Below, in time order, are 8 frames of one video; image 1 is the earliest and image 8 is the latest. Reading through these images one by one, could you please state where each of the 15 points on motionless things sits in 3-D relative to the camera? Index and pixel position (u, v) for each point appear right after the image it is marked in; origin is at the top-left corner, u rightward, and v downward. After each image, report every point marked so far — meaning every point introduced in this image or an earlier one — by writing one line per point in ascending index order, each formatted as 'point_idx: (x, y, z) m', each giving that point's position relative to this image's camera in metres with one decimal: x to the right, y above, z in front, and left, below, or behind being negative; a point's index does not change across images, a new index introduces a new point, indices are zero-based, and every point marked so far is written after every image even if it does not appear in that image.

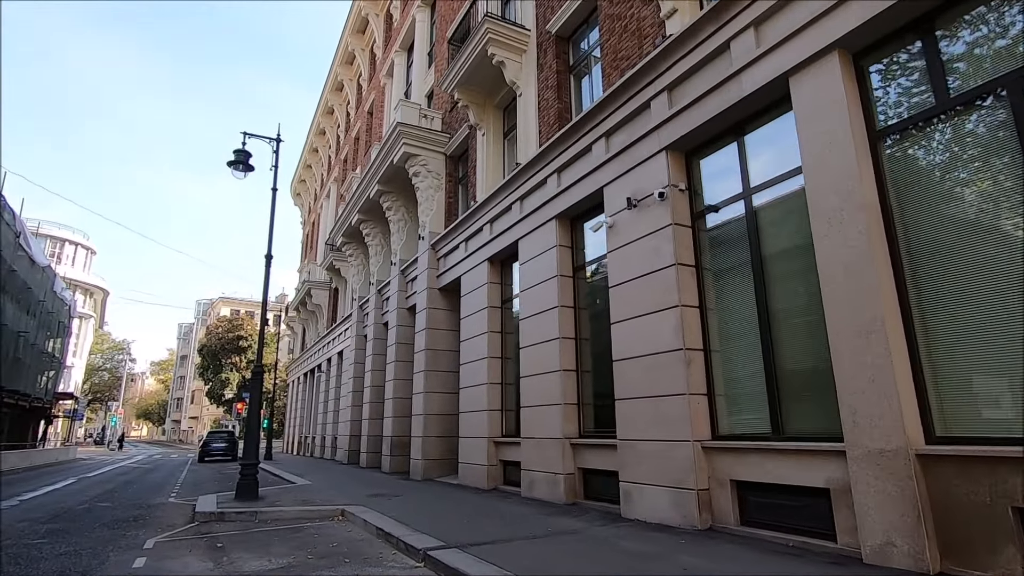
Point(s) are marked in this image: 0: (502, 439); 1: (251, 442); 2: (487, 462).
0: (-0.2, -3.4, +12.1) m
1: (-5.6, -3.4, +11.6) m
2: (-0.6, -3.9, +12.2) m
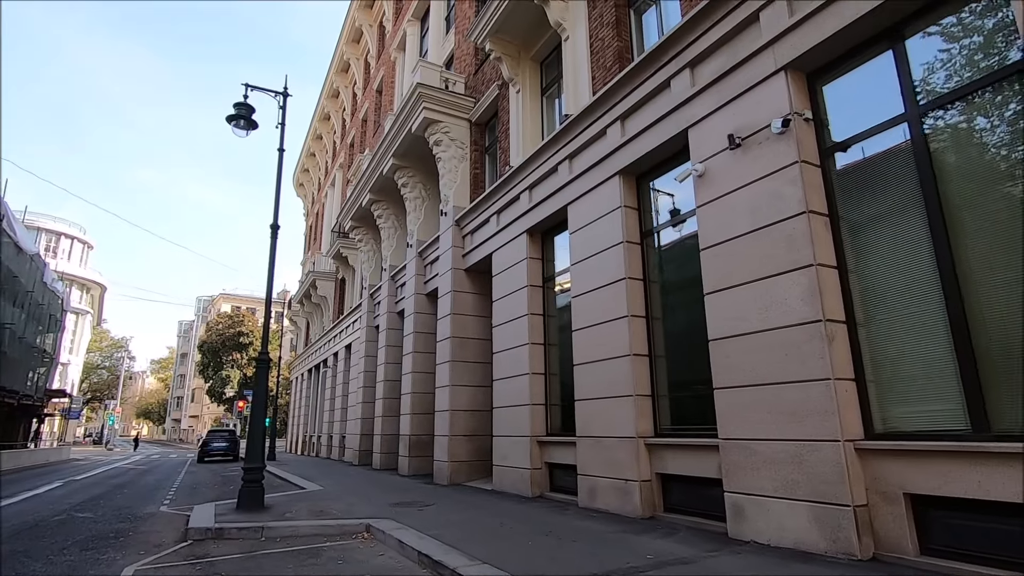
0: (+0.7, -2.9, +10.4) m
1: (-4.6, -2.9, +9.9) m
2: (+0.4, -3.4, +10.4) m
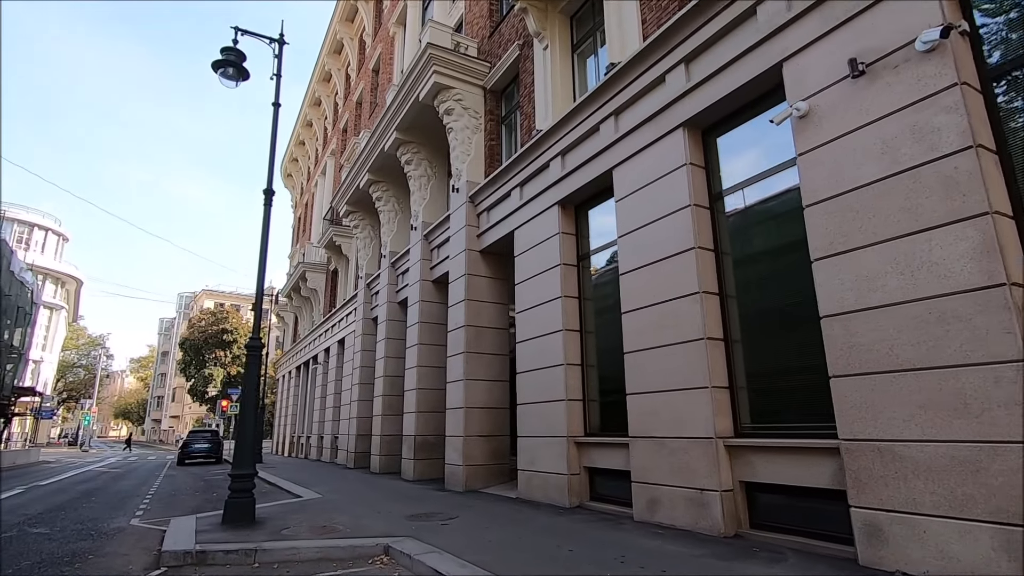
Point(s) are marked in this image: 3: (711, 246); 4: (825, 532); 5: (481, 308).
0: (+1.3, -2.5, +8.9) m
1: (-4.1, -2.4, +8.3) m
2: (+0.9, -3.0, +9.0) m
3: (+2.7, +0.6, +7.4) m
4: (+3.3, -2.6, +5.7) m
5: (-0.7, -0.5, +12.7) m
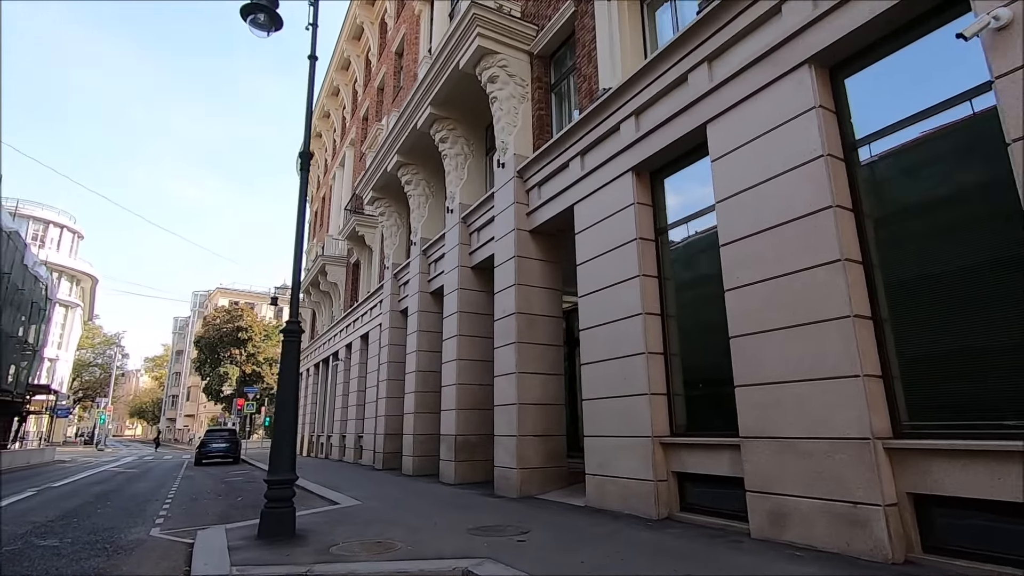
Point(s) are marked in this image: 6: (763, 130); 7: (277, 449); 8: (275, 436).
0: (+2.4, -2.1, +7.7) m
1: (-3.0, -2.1, +7.1) m
2: (+2.0, -2.7, +7.7) m
3: (+3.8, +0.9, +6.1) m
4: (+4.3, -2.2, +4.4) m
5: (+0.4, -0.1, +11.4) m
6: (+3.2, +2.0, +6.8) m
7: (-3.1, -2.1, +7.1) m
8: (-3.1, -1.9, +7.2) m
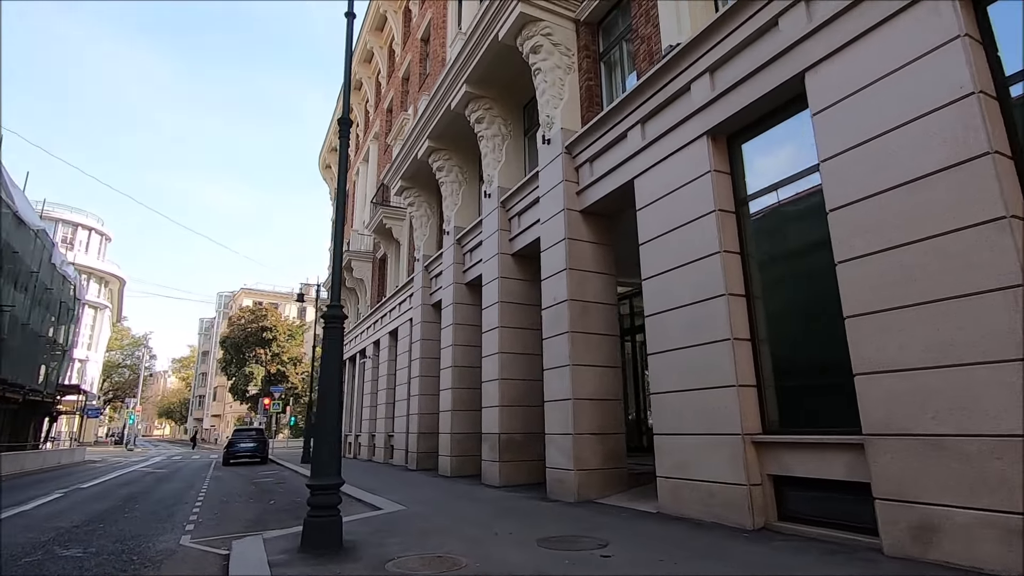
0: (+3.3, -1.8, +6.6) m
1: (-2.1, -1.9, +6.3) m
2: (+2.9, -2.4, +6.7) m
3: (+4.6, +1.3, +5.0) m
4: (+5.1, -1.9, +3.3) m
5: (+1.4, +0.2, +10.5) m
6: (+4.0, +2.3, +5.7) m
7: (-2.2, -1.9, +6.3) m
8: (-2.3, -1.7, +6.3) m
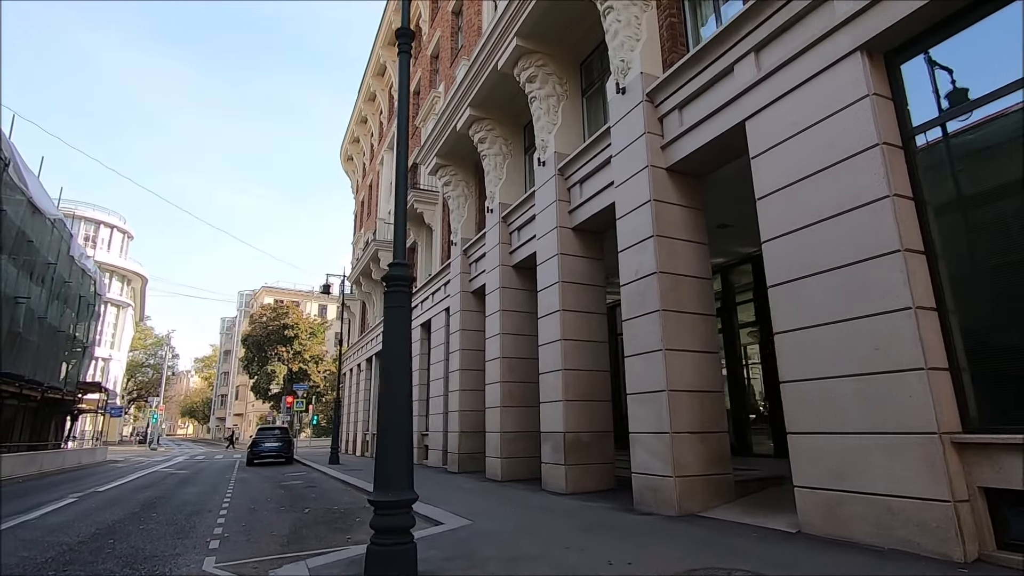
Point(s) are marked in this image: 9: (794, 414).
0: (+4.4, -1.3, +4.9) m
1: (-1.0, -1.4, +4.7) m
2: (+4.0, -1.9, +5.0) m
3: (+5.6, +1.7, +3.2) m
4: (+6.1, -1.4, +1.5) m
5: (+2.7, +0.6, +8.8) m
6: (+5.0, +2.8, +4.0) m
7: (-1.1, -1.4, +4.7) m
8: (-1.1, -1.3, +4.8) m
9: (+3.5, -1.5, +6.6) m
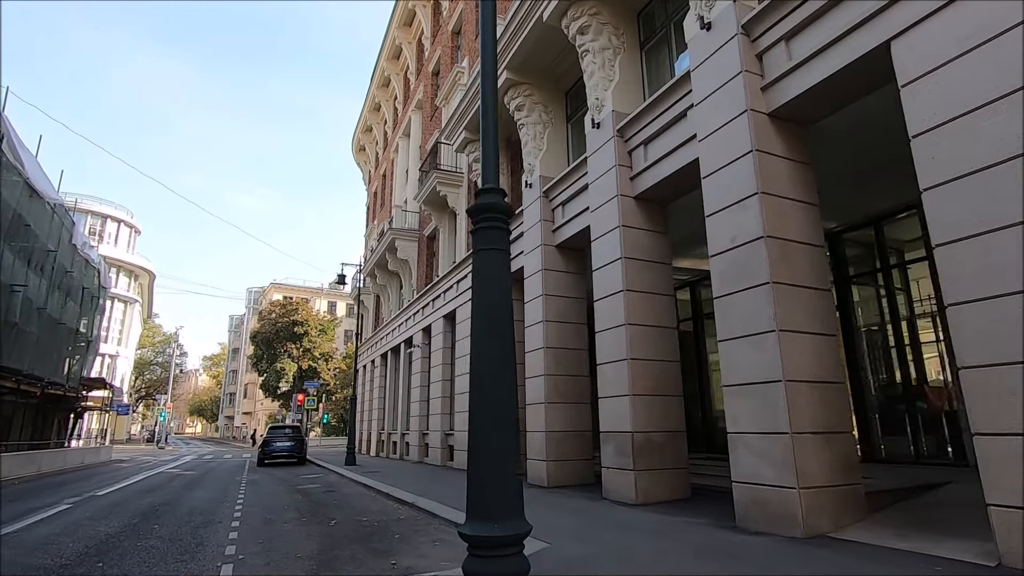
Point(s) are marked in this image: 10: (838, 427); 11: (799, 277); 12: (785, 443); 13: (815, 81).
0: (+5.3, -0.9, +3.3) m
1: (-0.1, -1.0, +3.1) m
2: (+5.0, -1.5, +3.4) m
3: (+6.5, +2.2, +1.6) m
4: (+7.0, -1.0, -0.1) m
5: (+3.6, +1.1, +7.2) m
6: (+6.0, +3.2, +2.4) m
7: (-0.2, -1.0, +3.1) m
8: (-0.2, -0.8, +3.2) m
9: (+4.4, -1.1, +5.1) m
10: (+4.0, -1.7, +6.7) m
11: (+3.7, +0.2, +7.0) m
12: (+3.3, -1.8, +6.4) m
13: (+3.9, +2.7, +7.0) m
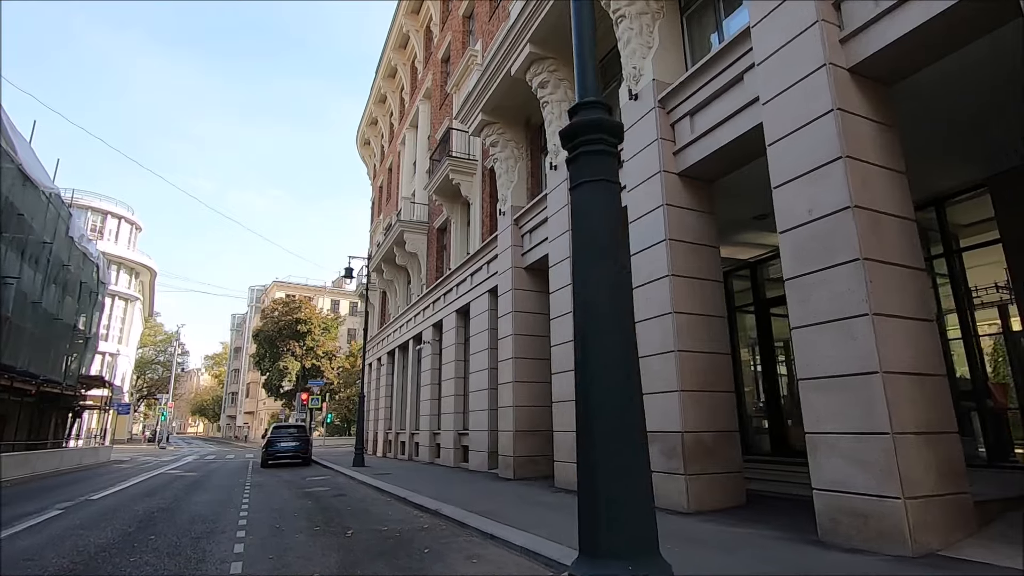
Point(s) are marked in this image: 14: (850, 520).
0: (+5.8, -0.7, +2.4) m
1: (+0.5, -0.8, +2.2) m
2: (+5.5, -1.2, +2.5) m
3: (+7.1, +2.4, +0.7) m
4: (+7.6, -0.7, -1.1) m
5: (+4.2, +1.3, +6.3) m
6: (+6.5, +3.5, +1.4) m
7: (+0.4, -0.8, +2.2) m
8: (+0.3, -0.6, +2.3) m
9: (+4.9, -0.9, +4.1) m
10: (+4.6, -1.5, +5.8) m
11: (+4.3, +0.4, +6.1) m
12: (+3.8, -1.6, +5.5) m
13: (+4.4, +2.9, +6.0) m
14: (+3.6, -2.4, +5.7) m
